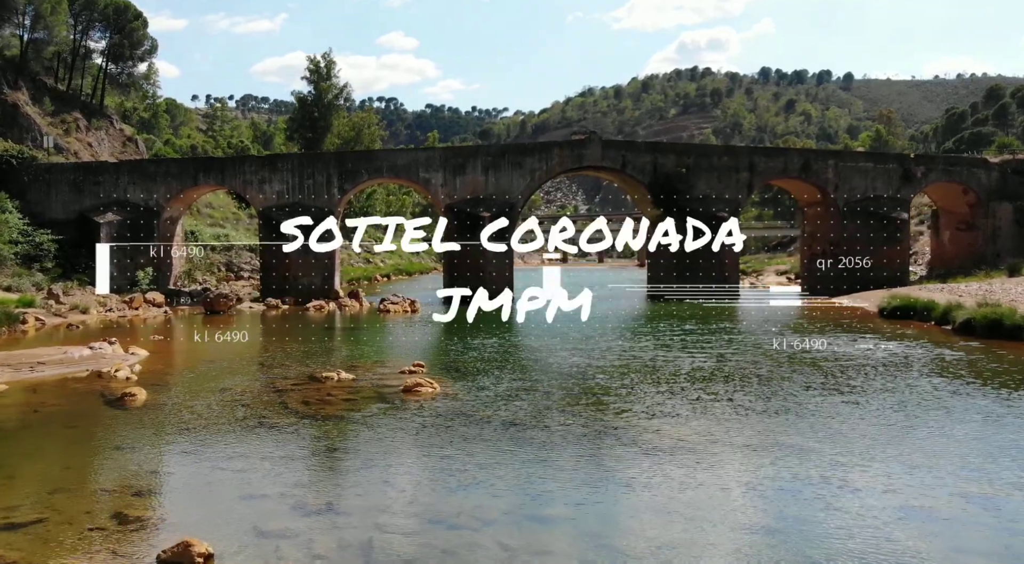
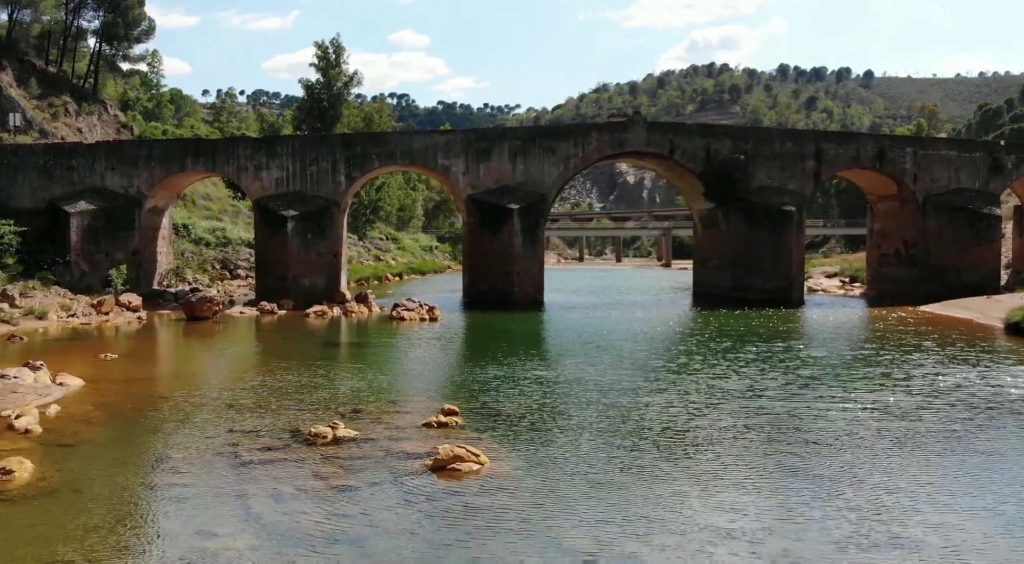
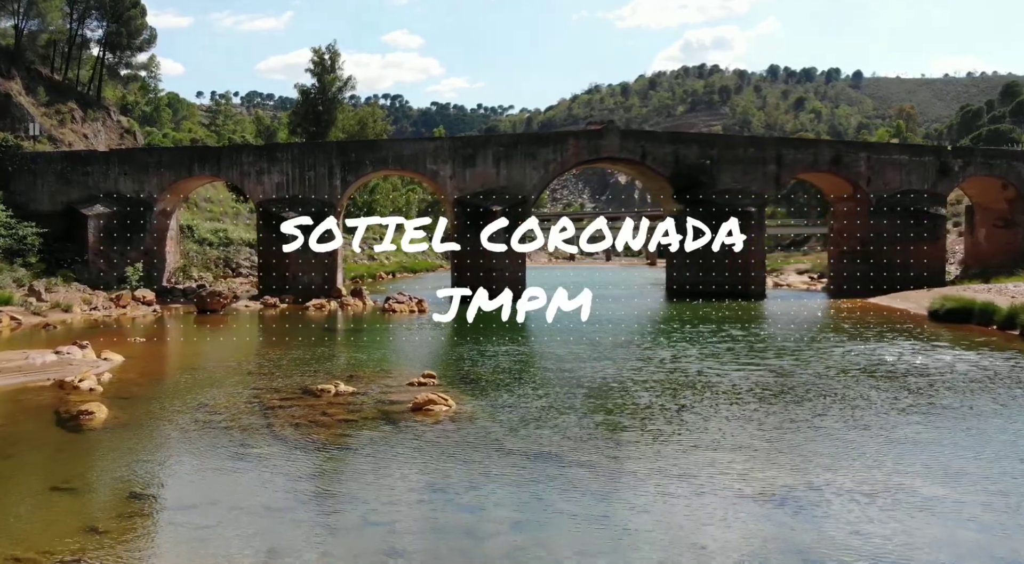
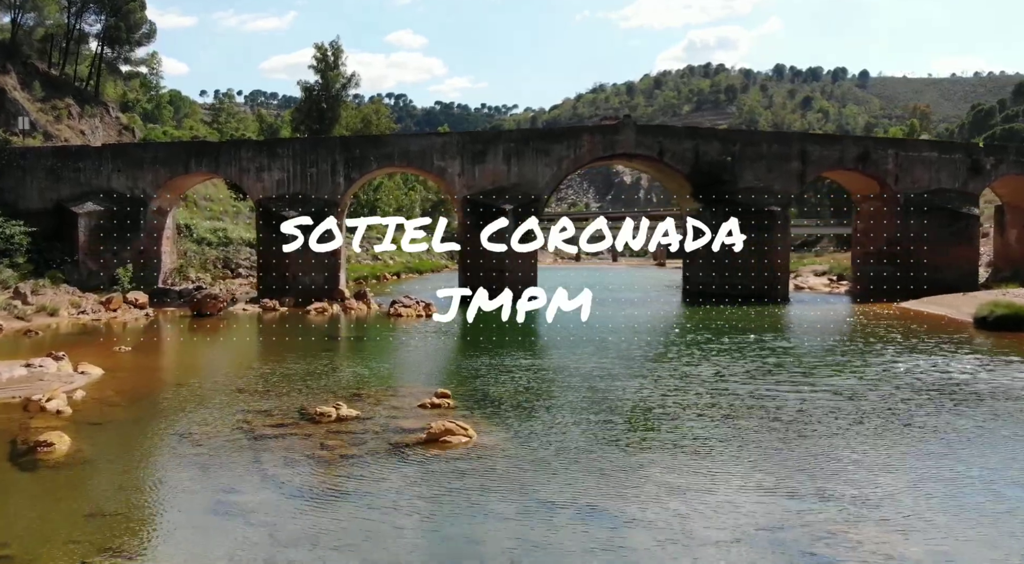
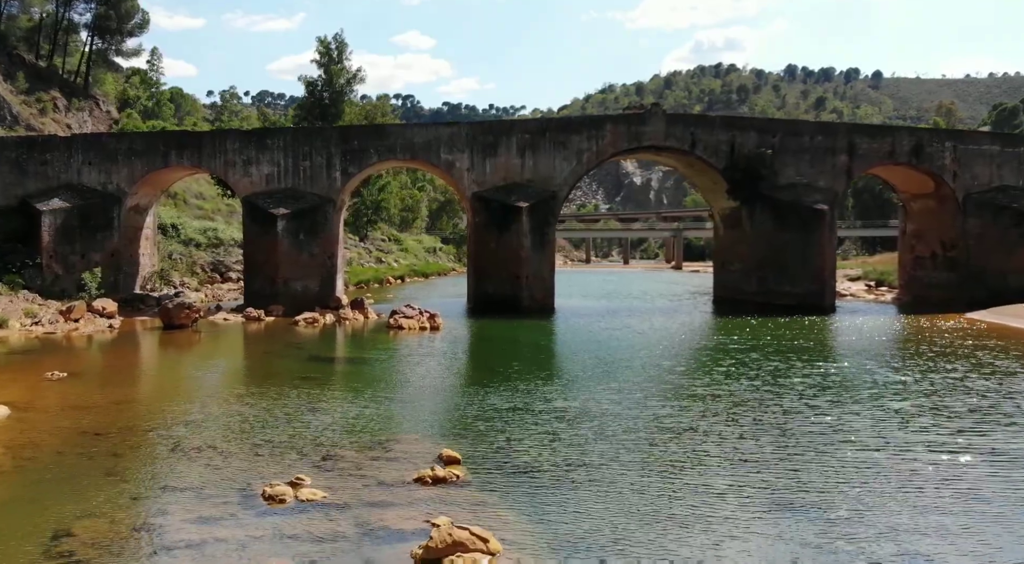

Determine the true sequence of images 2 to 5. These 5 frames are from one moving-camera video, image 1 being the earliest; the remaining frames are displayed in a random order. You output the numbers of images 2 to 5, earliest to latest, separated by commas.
3, 4, 2, 5
